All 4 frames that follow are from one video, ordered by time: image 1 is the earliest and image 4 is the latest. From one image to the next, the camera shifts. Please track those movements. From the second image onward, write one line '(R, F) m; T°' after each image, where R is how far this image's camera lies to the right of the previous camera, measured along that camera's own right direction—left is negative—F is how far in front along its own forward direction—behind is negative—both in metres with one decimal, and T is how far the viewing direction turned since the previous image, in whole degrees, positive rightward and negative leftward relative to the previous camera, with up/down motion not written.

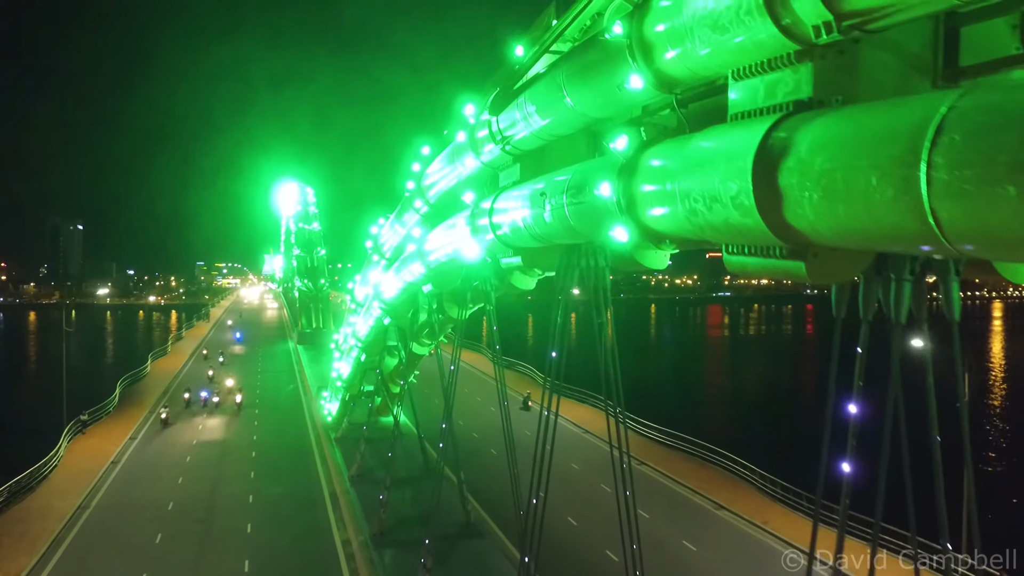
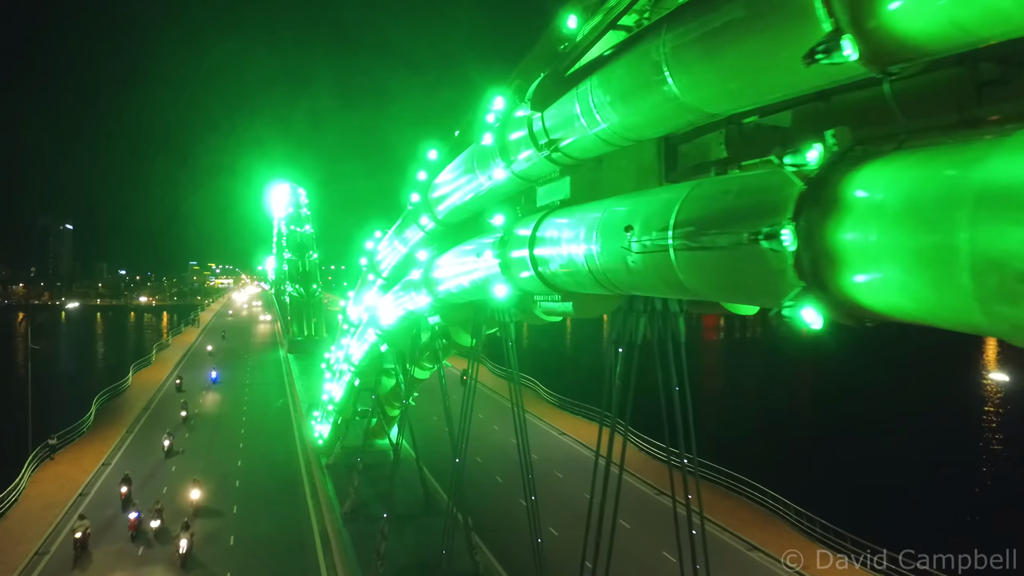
(-0.5, +2.0) m; +1°
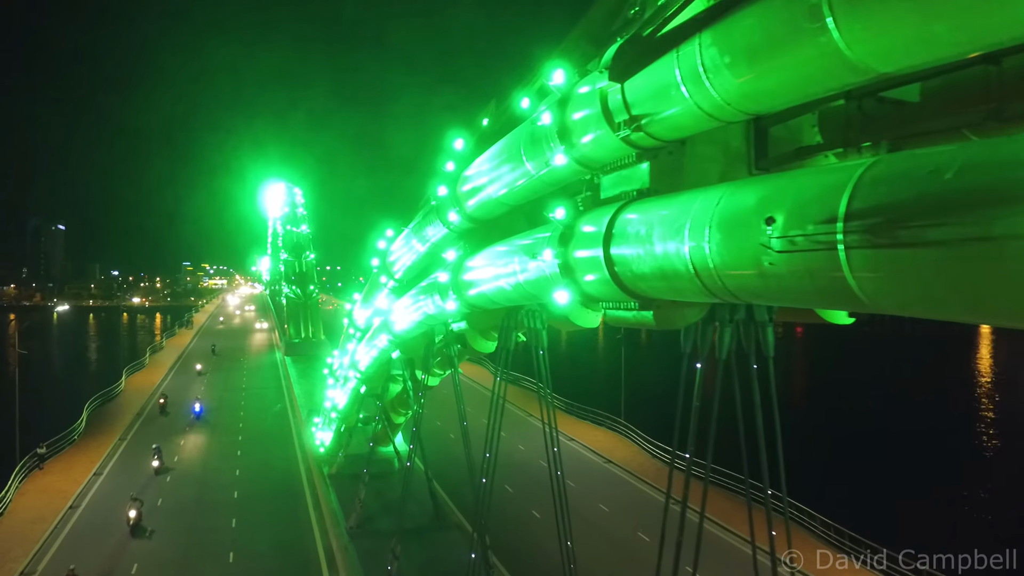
(-0.6, +0.9) m; 0°
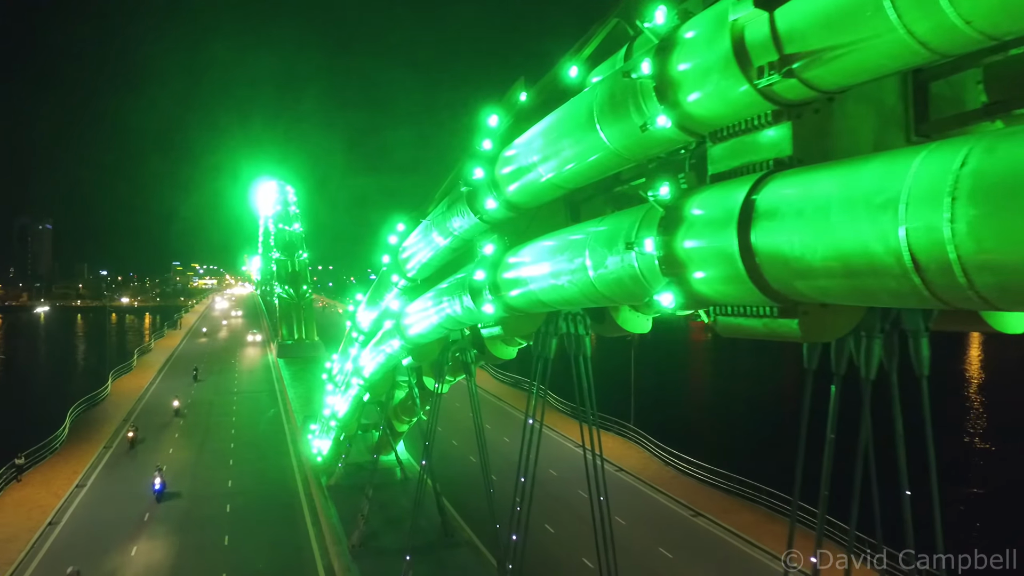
(-0.6, +1.2) m; +1°
